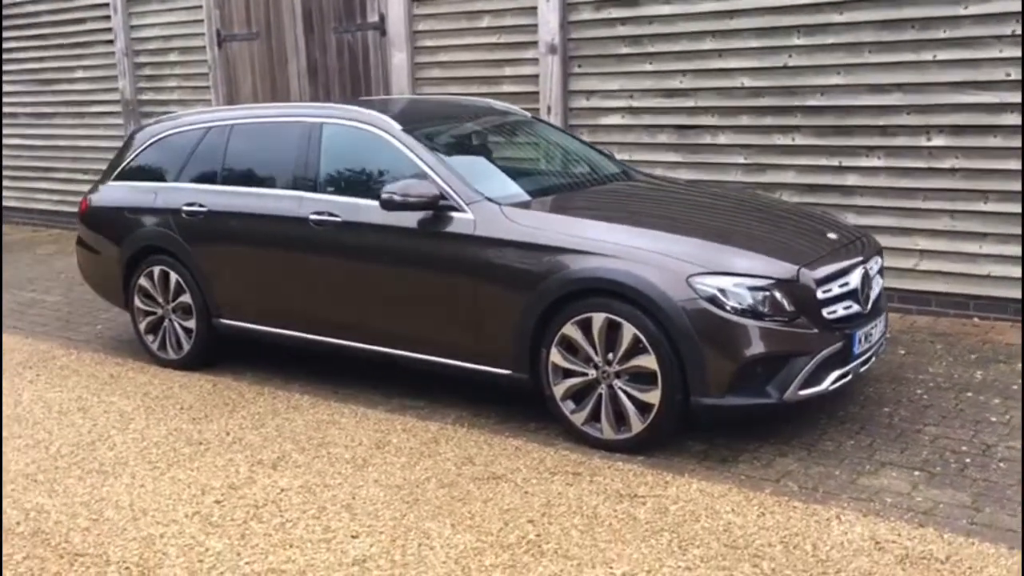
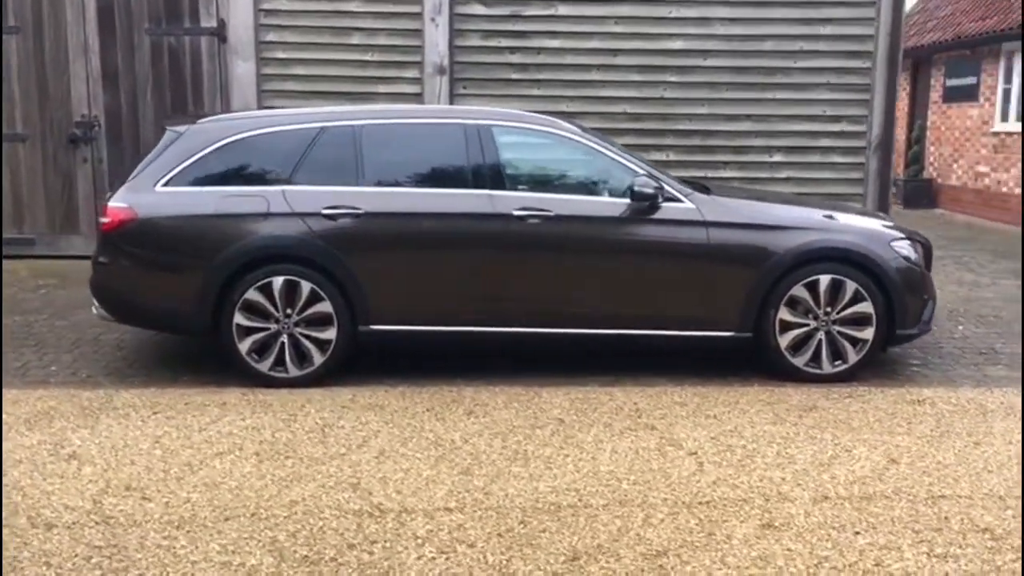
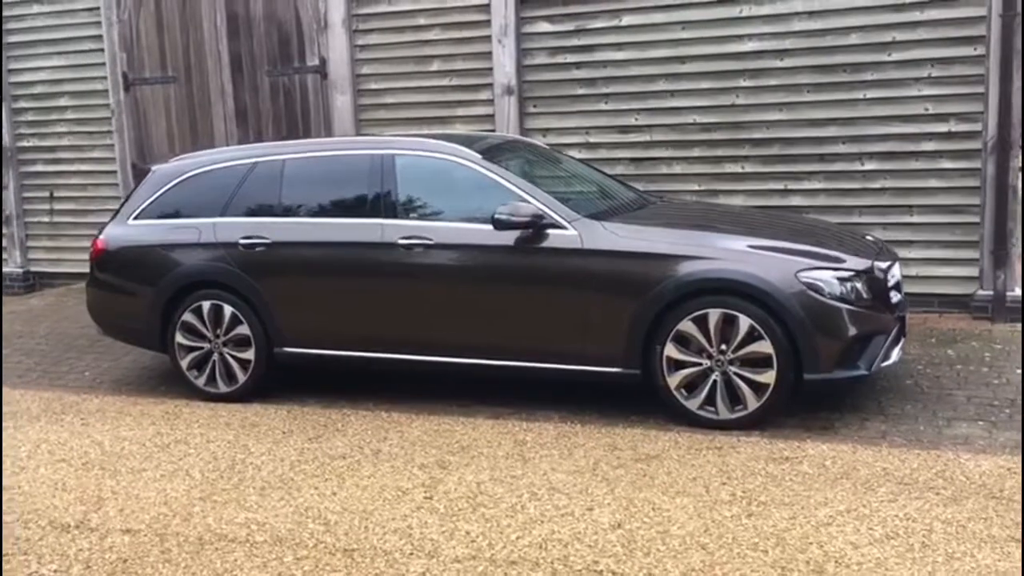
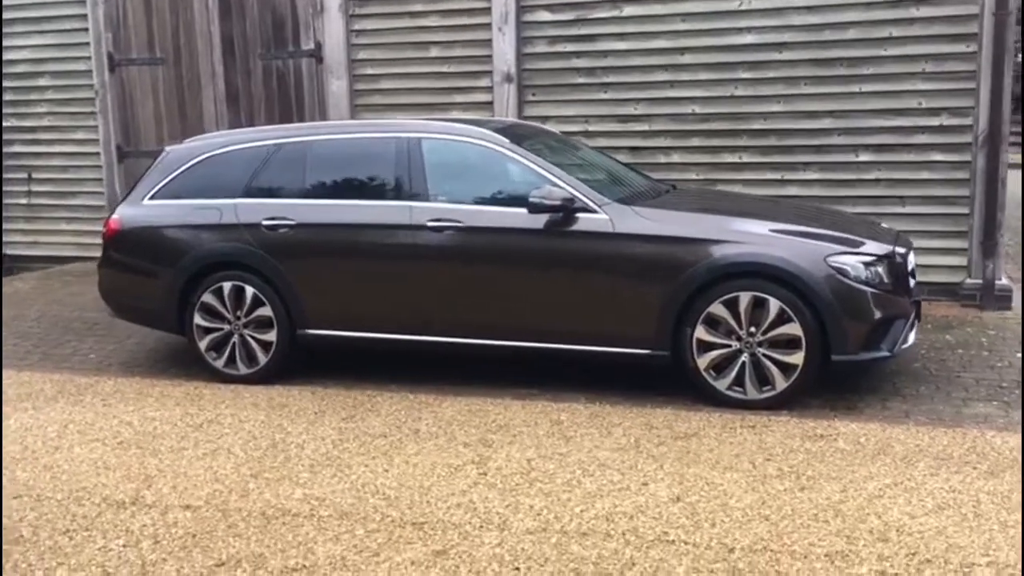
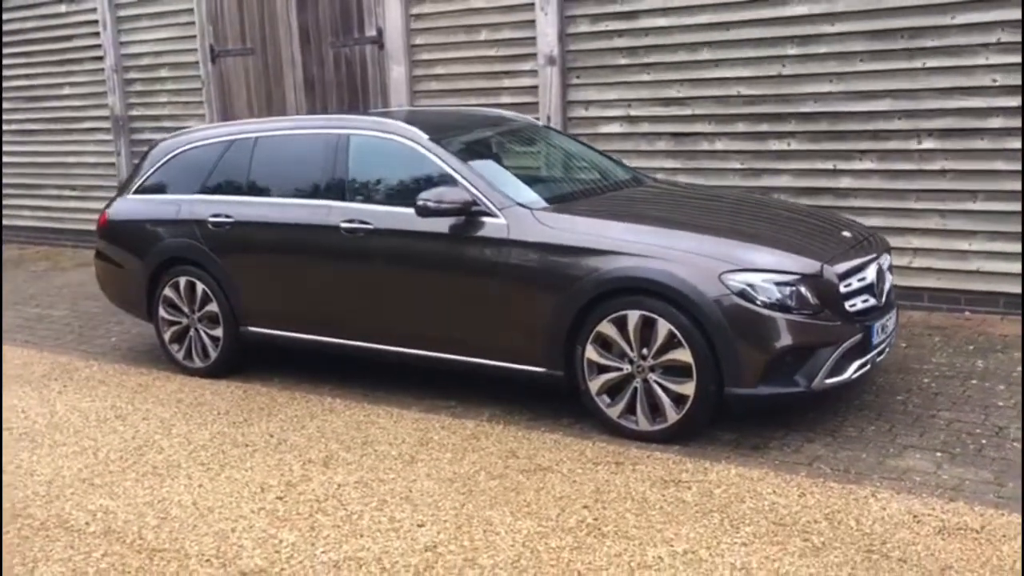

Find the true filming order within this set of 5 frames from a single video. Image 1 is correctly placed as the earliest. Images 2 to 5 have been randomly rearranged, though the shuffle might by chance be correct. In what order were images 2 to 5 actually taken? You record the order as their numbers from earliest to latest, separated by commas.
5, 3, 4, 2
